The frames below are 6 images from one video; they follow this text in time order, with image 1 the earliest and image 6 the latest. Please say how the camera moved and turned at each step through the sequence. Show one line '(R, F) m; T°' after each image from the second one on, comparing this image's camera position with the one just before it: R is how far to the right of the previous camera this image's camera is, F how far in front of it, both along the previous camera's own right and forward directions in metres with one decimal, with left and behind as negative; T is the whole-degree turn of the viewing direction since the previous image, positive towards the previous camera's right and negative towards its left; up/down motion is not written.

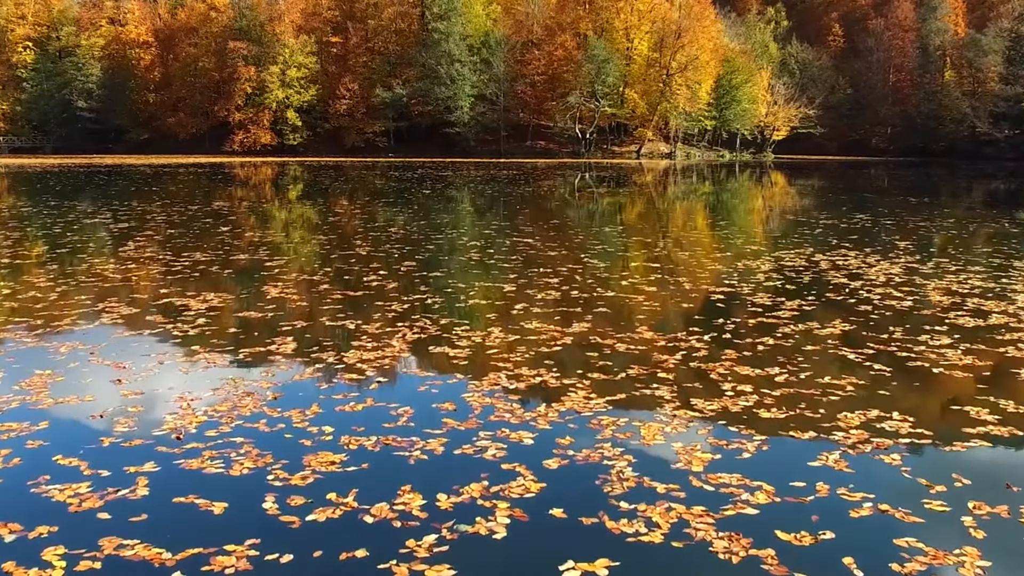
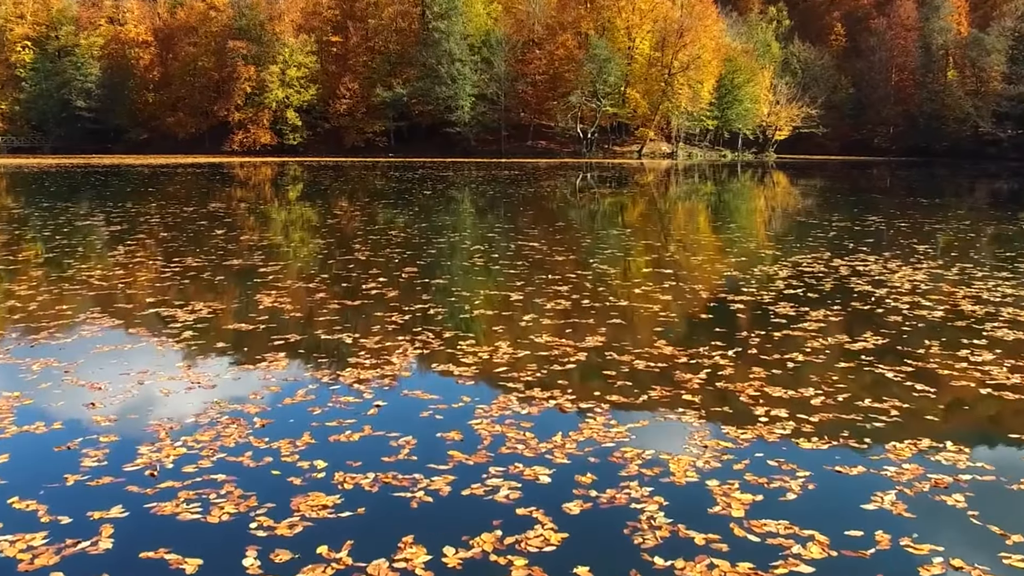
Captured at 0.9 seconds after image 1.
(-0.1, +0.6) m; 0°
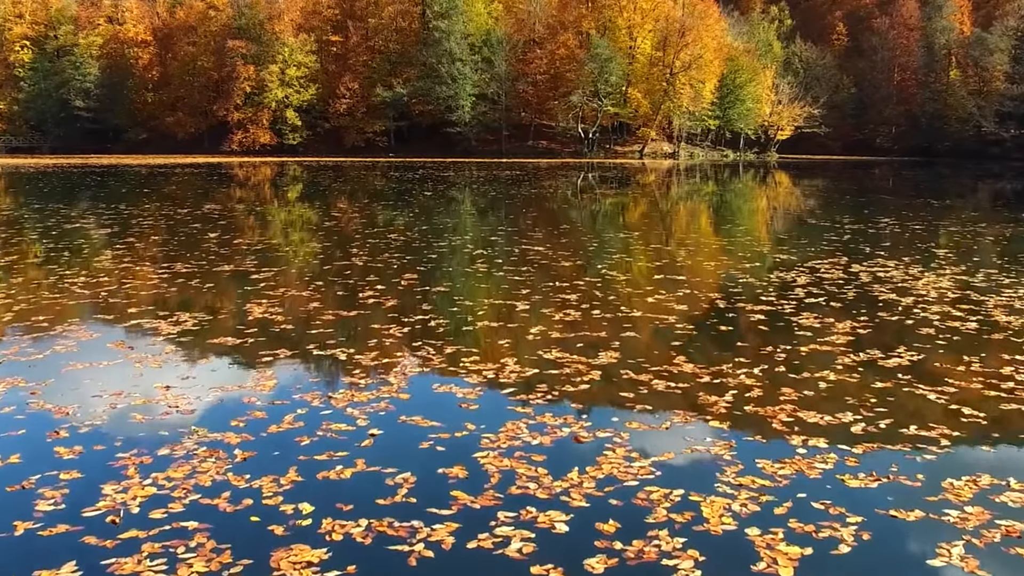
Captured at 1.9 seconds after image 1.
(-0.1, +0.6) m; 0°
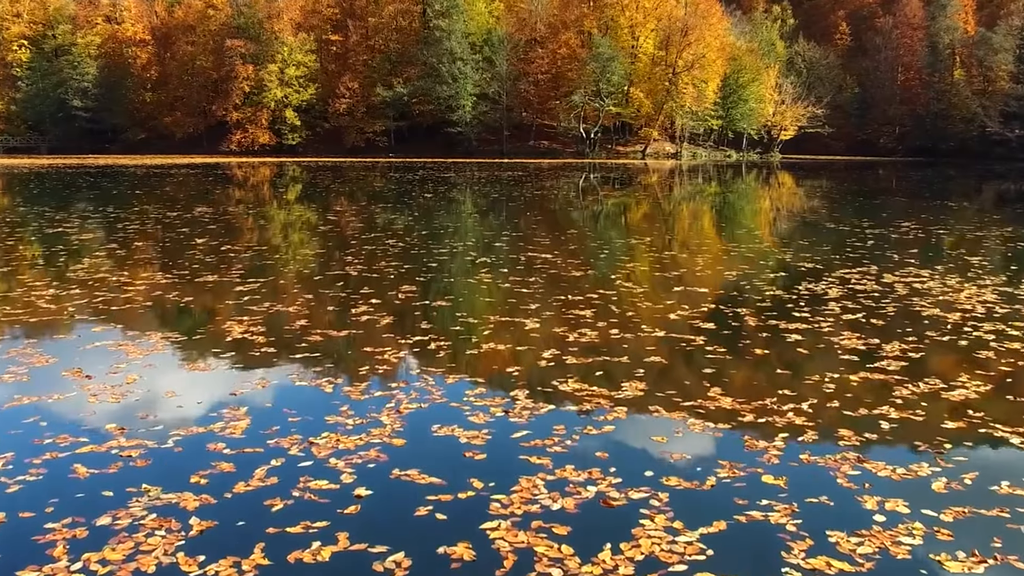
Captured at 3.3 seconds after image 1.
(-0.1, +0.9) m; 0°
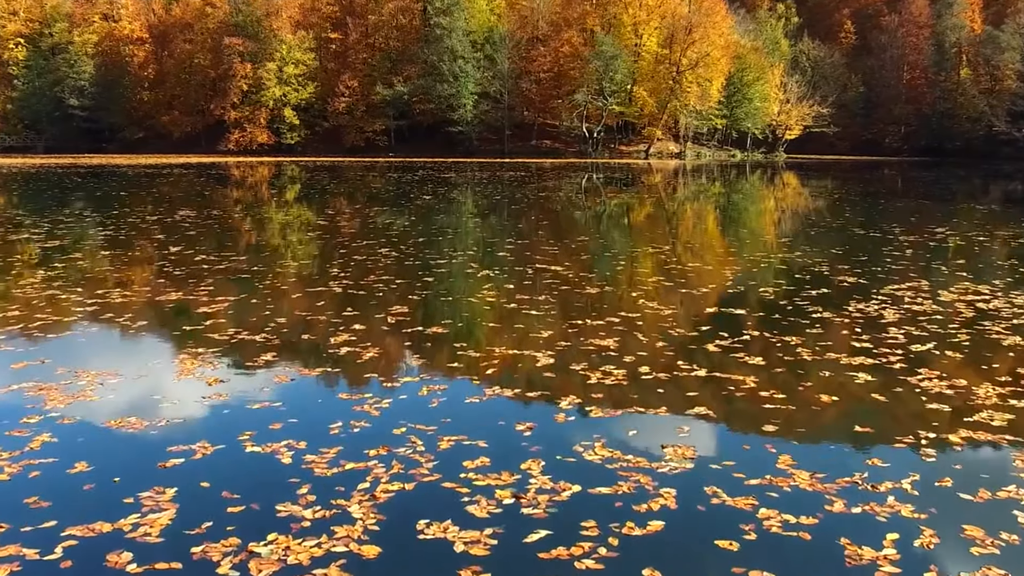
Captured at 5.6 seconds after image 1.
(-0.1, +1.5) m; 0°
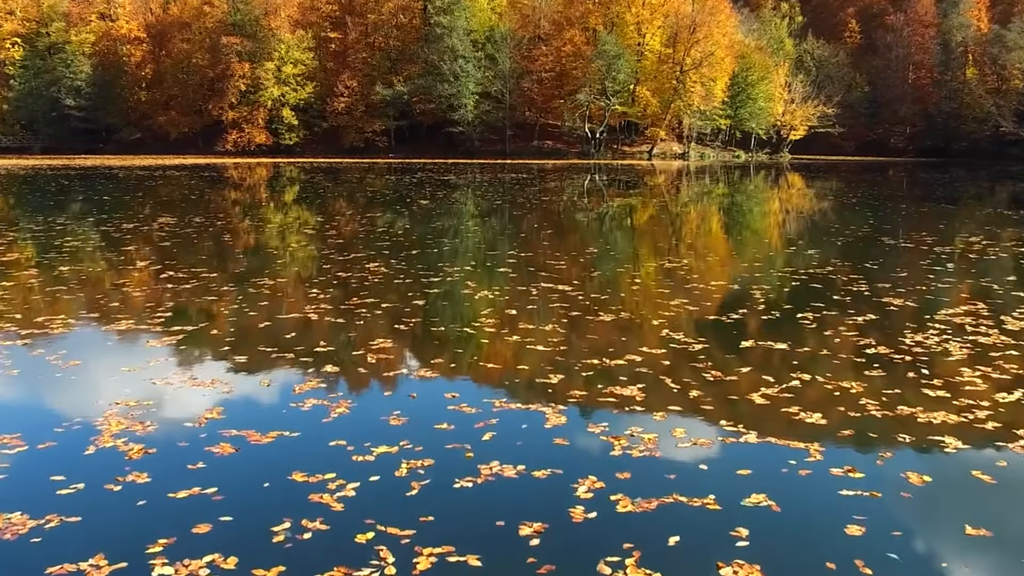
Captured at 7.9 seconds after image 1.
(0.0, +1.4) m; 0°
